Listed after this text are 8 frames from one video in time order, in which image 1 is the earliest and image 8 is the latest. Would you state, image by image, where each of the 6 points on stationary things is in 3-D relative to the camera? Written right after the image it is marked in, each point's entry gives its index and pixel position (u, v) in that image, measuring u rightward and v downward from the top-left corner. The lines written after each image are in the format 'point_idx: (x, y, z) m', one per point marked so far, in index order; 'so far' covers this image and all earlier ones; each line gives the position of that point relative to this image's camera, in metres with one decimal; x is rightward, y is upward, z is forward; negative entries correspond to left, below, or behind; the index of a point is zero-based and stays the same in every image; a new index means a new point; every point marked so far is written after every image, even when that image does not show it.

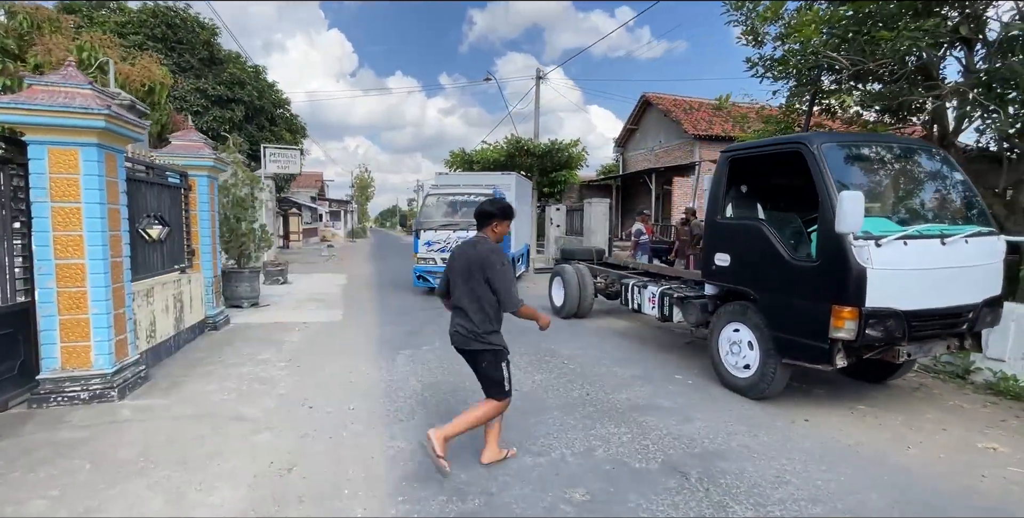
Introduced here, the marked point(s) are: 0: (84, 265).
0: (-3.9, -0.1, +4.4) m
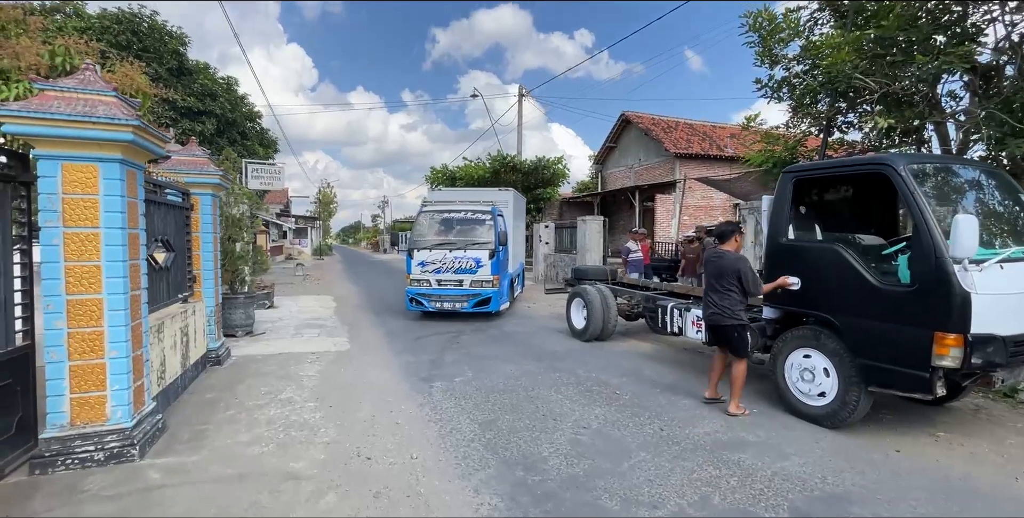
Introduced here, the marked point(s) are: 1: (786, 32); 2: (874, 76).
0: (-3.2, -0.3, +3.8) m
1: (+4.8, +4.0, +8.4) m
2: (+6.1, +3.1, +8.1) m
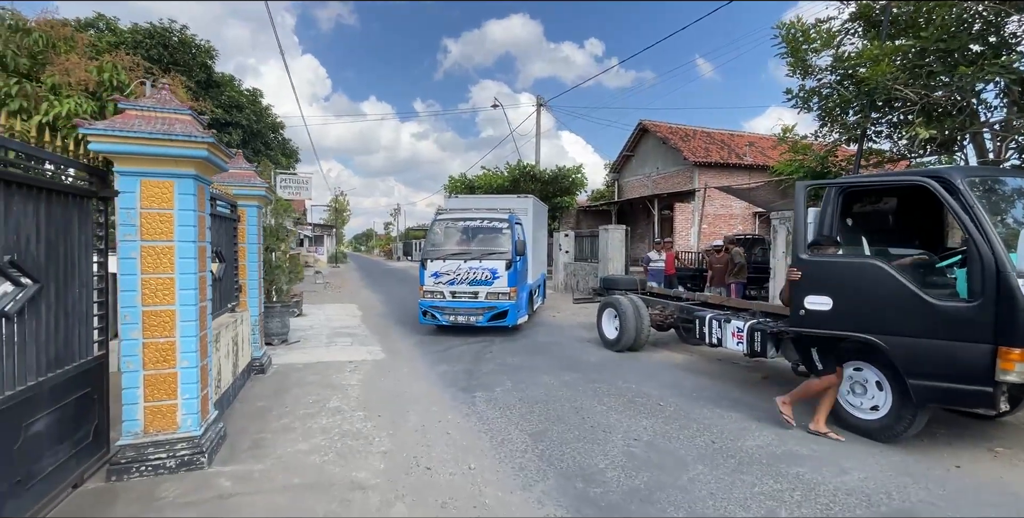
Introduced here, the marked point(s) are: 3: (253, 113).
0: (-2.7, -0.4, +3.9) m
1: (+5.4, +3.8, +8.5) m
2: (+6.6, +2.9, +8.1) m
3: (-10.2, +5.8, +18.8) m
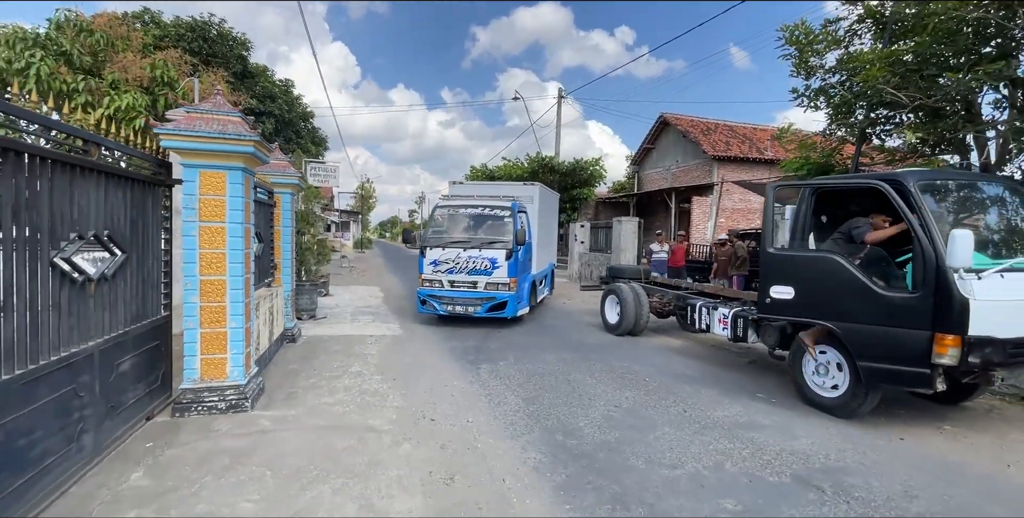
0: (-2.8, -0.2, +4.7) m
1: (+5.6, +3.9, +8.8) m
2: (+6.8, +2.9, +8.4) m
3: (-9.4, +6.5, +19.8) m
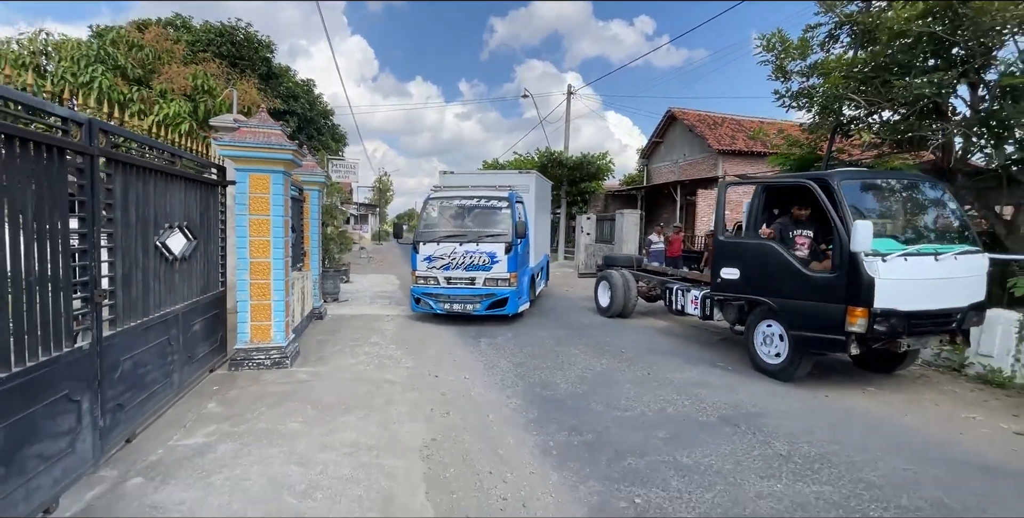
0: (-2.9, 0.0, +5.8) m
1: (+5.6, +4.1, +9.5) m
2: (+6.8, +3.1, +9.1) m
3: (-9.0, +6.9, +21.0) m
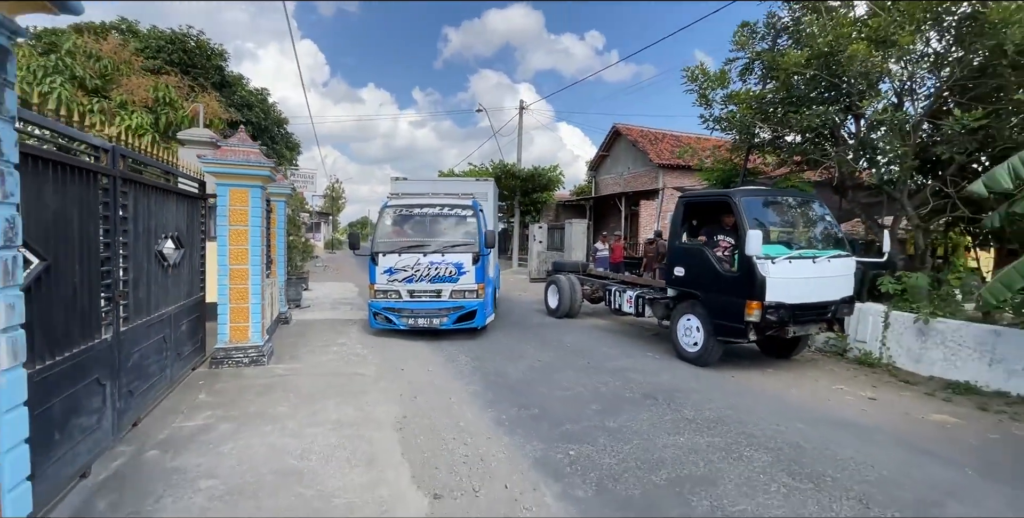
0: (-3.5, -0.1, +6.3) m
1: (+4.6, +4.0, +10.9) m
2: (+5.9, +3.1, +10.6) m
3: (-11.0, +6.5, +21.1) m
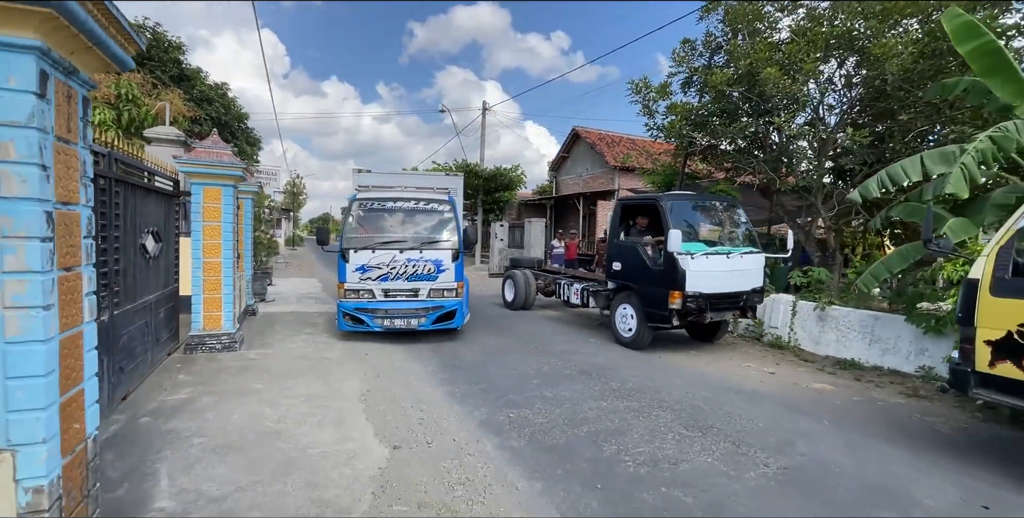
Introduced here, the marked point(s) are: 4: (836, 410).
0: (-4.2, 0.0, +6.8) m
1: (+3.7, +4.1, +11.9) m
2: (+4.9, +3.1, +11.7) m
3: (-12.7, +6.7, +21.0) m
4: (+3.7, -1.7, +5.4) m
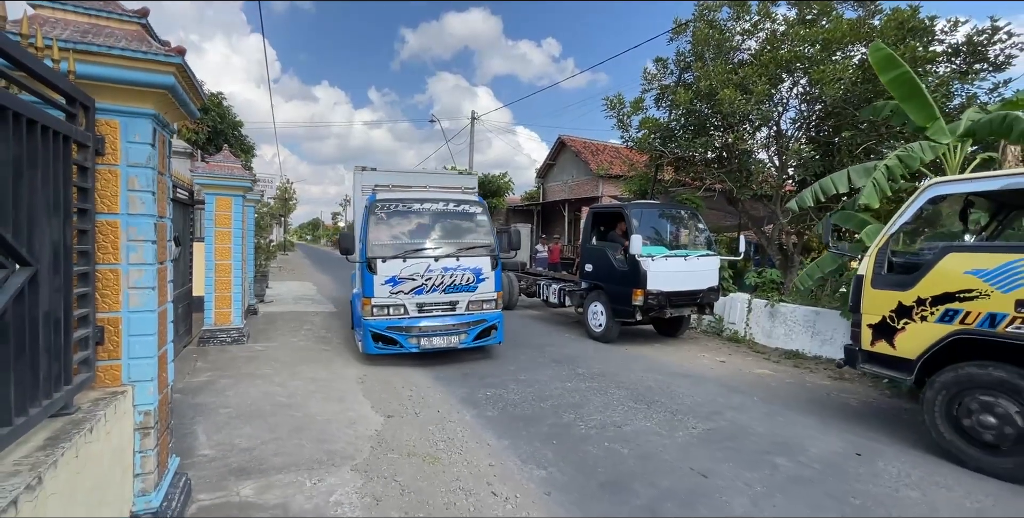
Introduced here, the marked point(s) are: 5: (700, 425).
0: (-4.5, -0.1, +7.6) m
1: (+3.2, +4.0, +12.9) m
2: (+4.5, +3.1, +12.7) m
3: (-13.3, +6.5, +21.7) m
4: (+3.4, -1.7, +6.3) m
5: (+1.9, -1.7, +5.0) m
